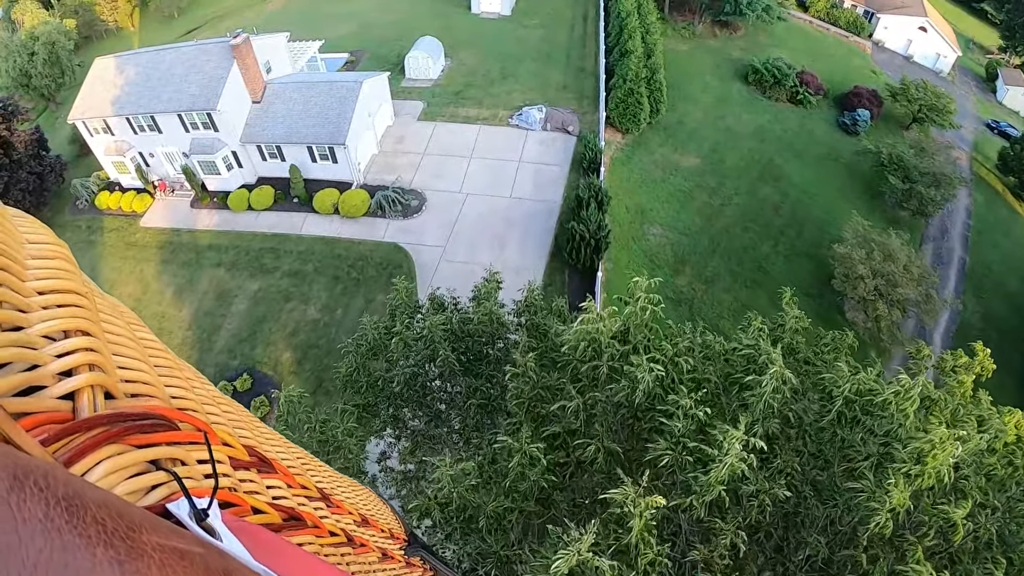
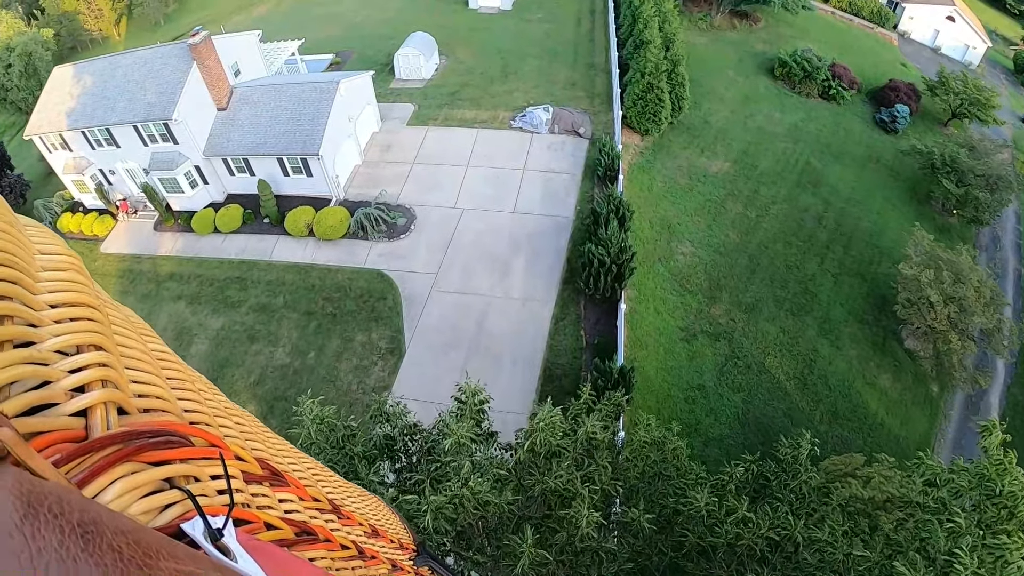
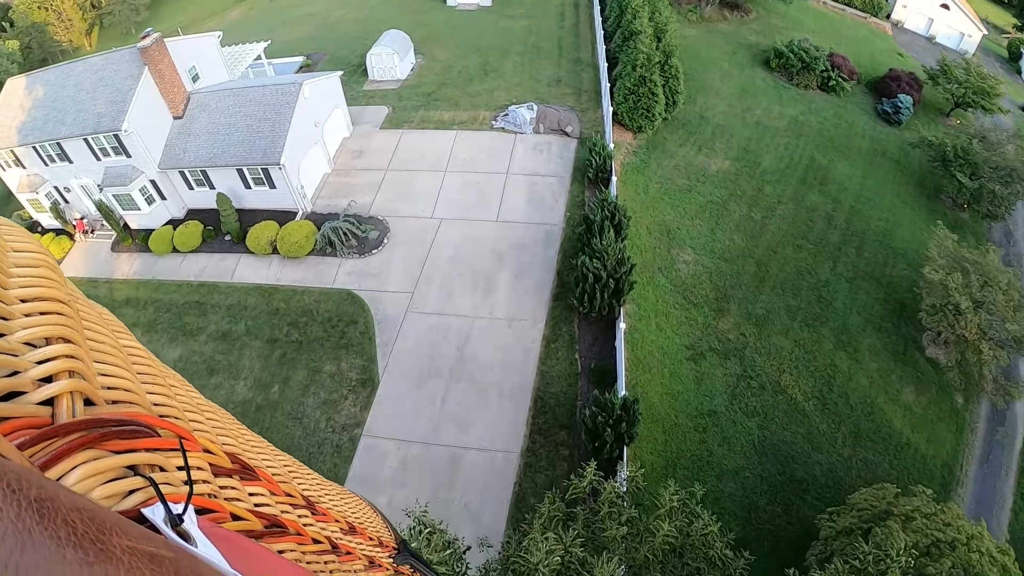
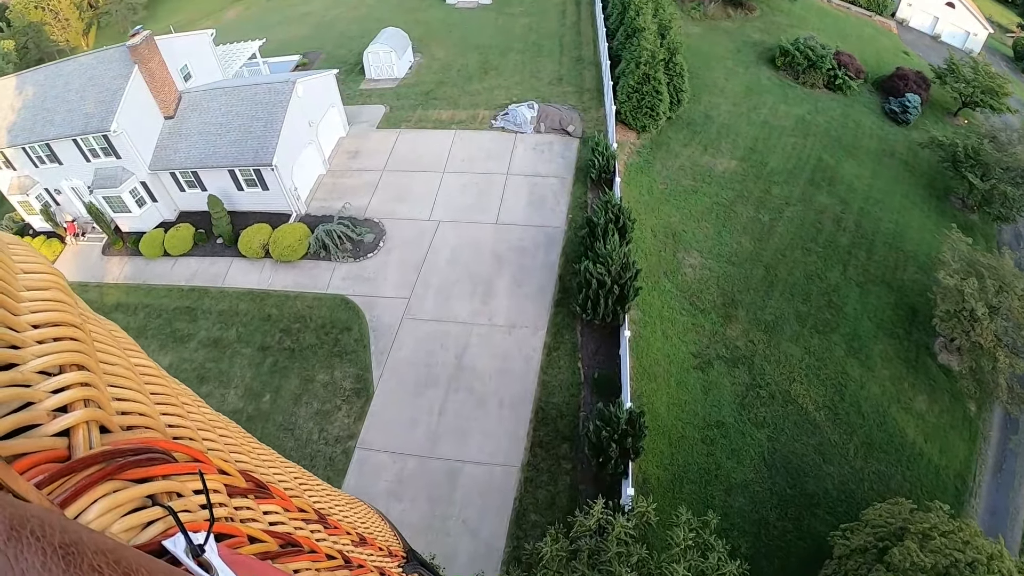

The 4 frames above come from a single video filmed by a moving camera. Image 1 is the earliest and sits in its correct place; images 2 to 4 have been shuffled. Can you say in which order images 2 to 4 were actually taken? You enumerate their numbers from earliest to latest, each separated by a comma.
2, 3, 4
